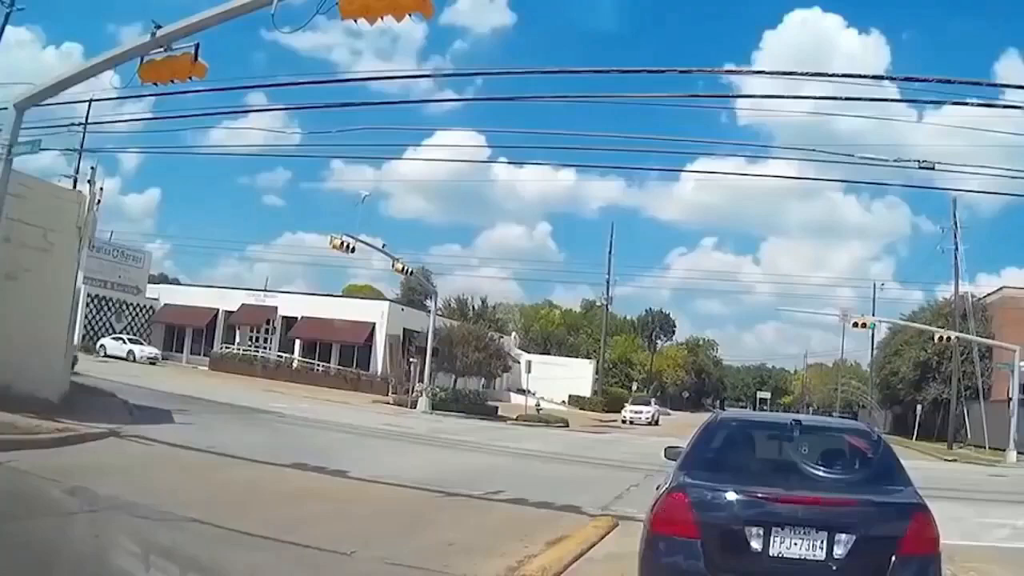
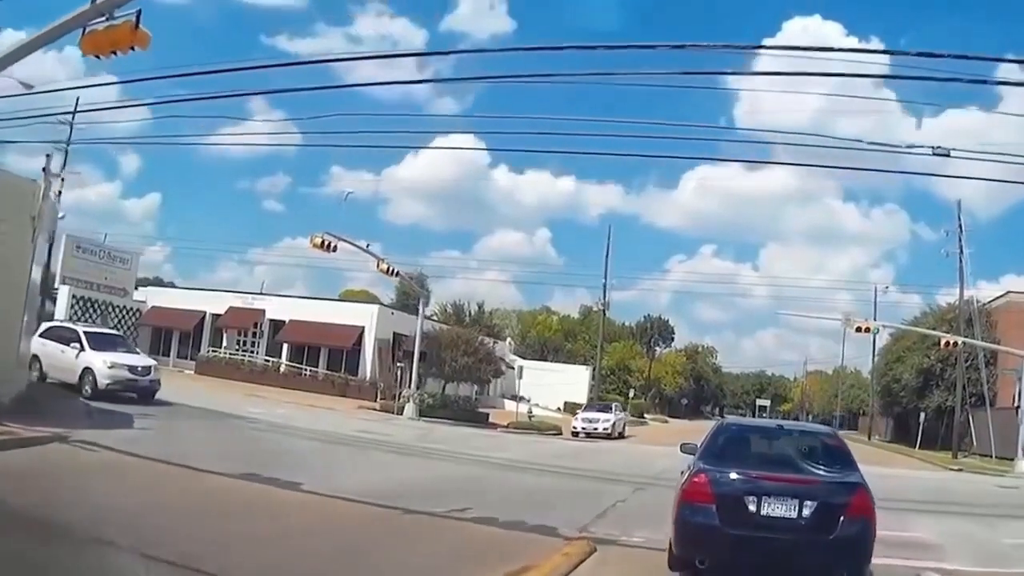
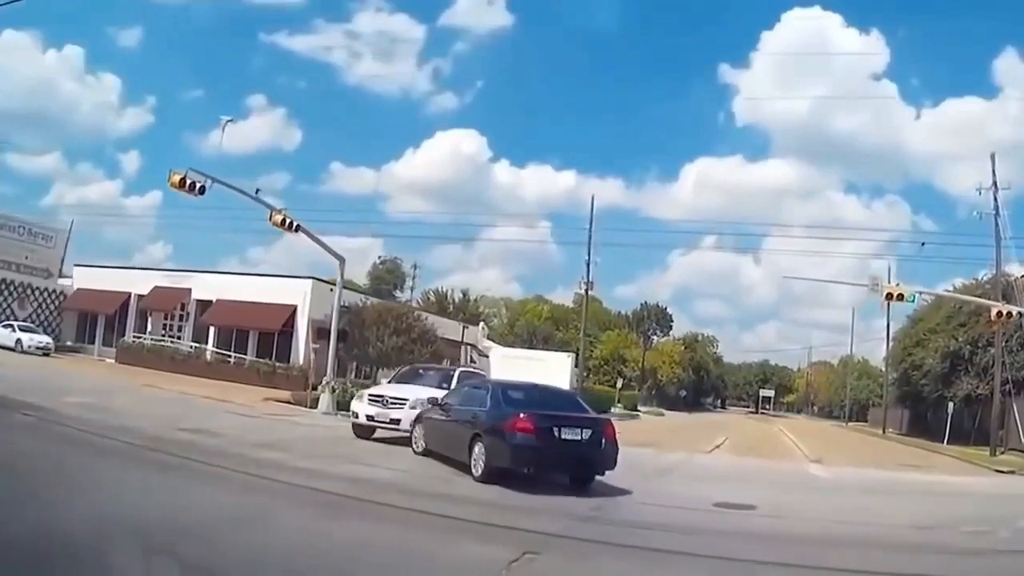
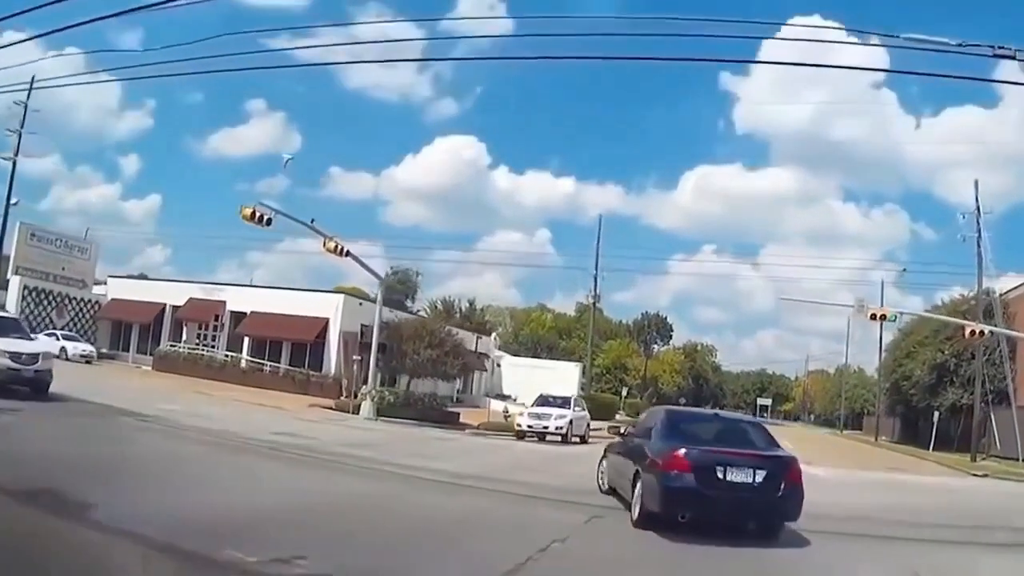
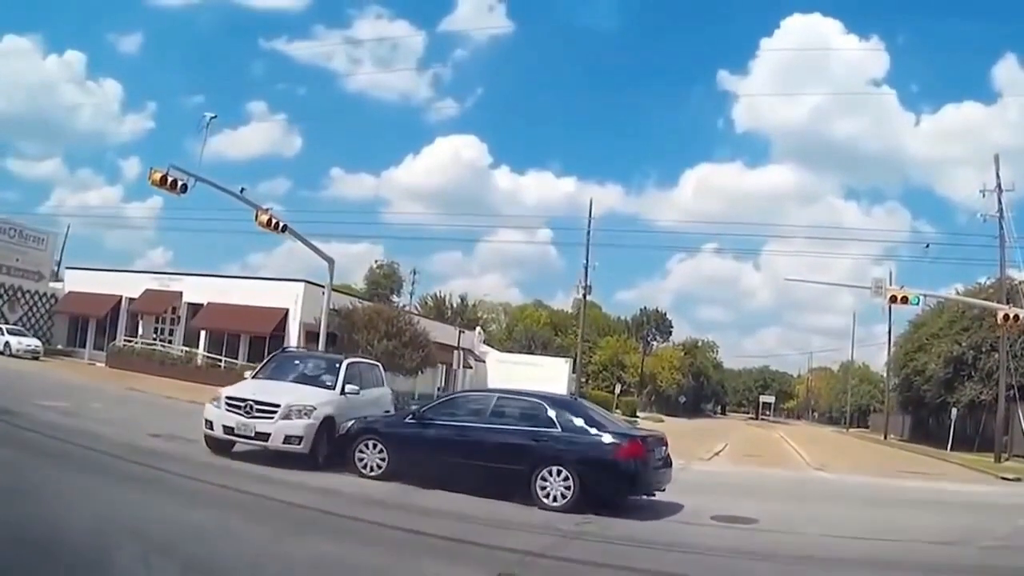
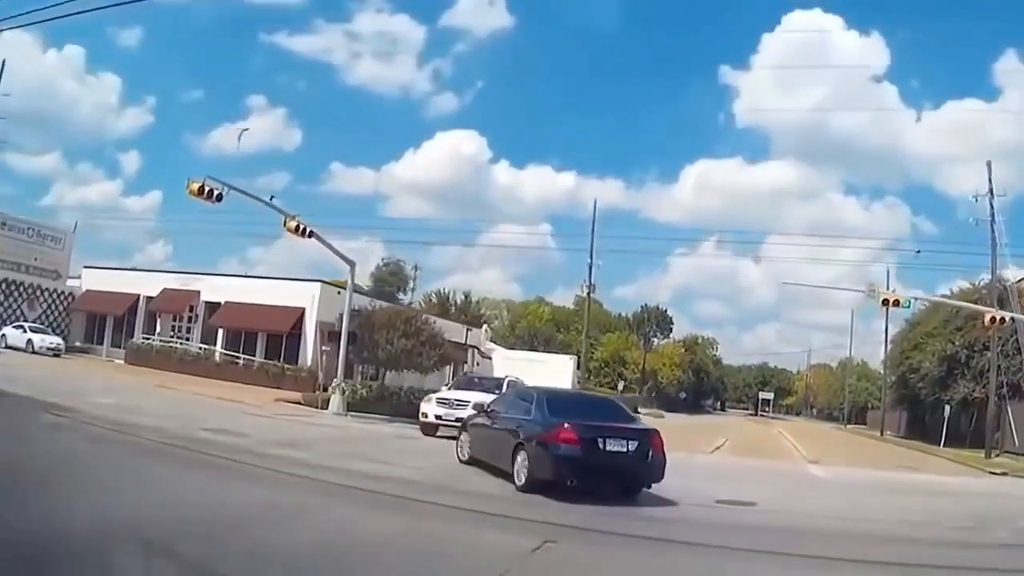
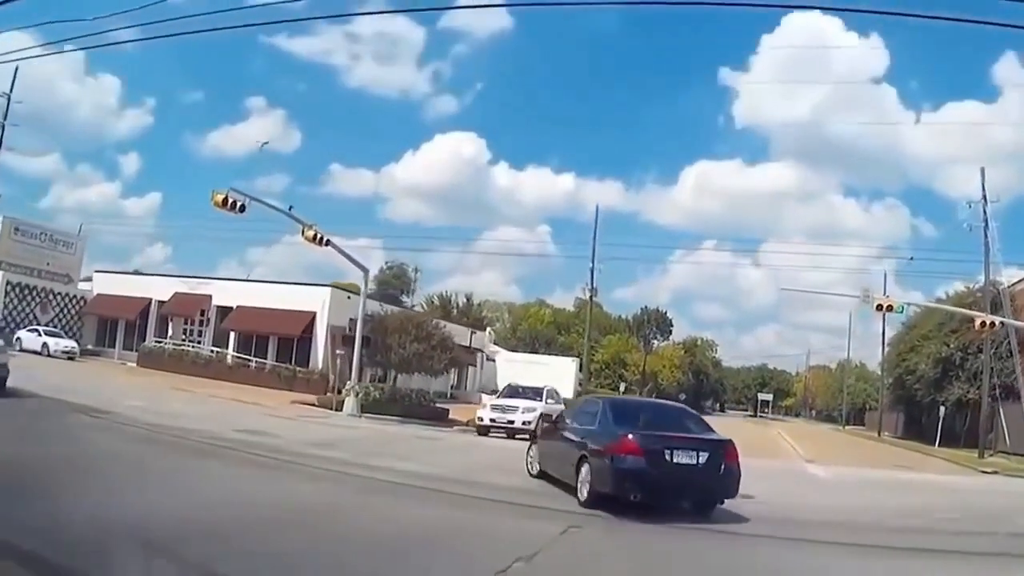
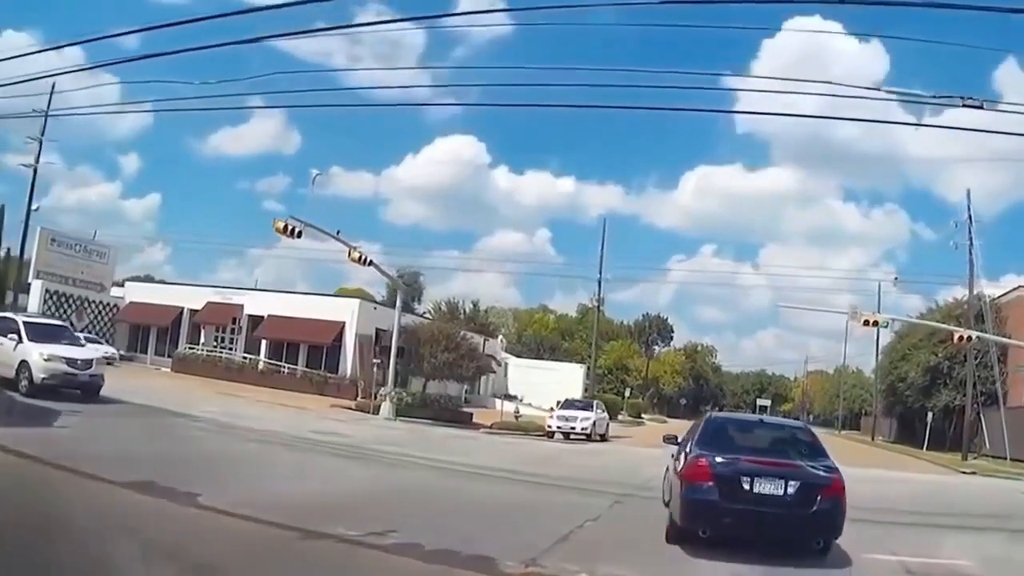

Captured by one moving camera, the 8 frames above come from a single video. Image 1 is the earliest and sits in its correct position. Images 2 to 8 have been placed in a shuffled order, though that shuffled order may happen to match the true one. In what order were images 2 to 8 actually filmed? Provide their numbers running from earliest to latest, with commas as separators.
2, 8, 4, 7, 6, 3, 5
